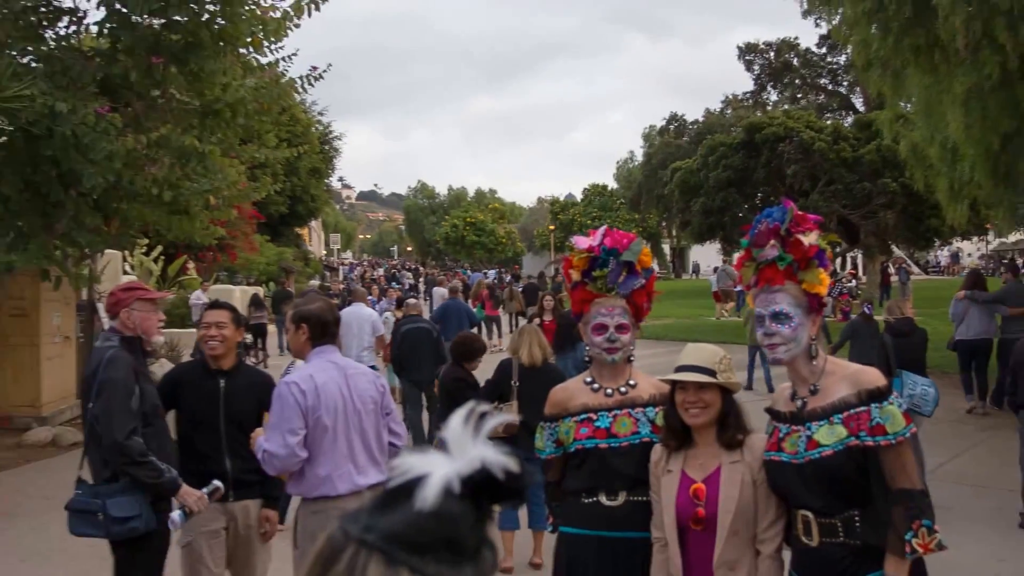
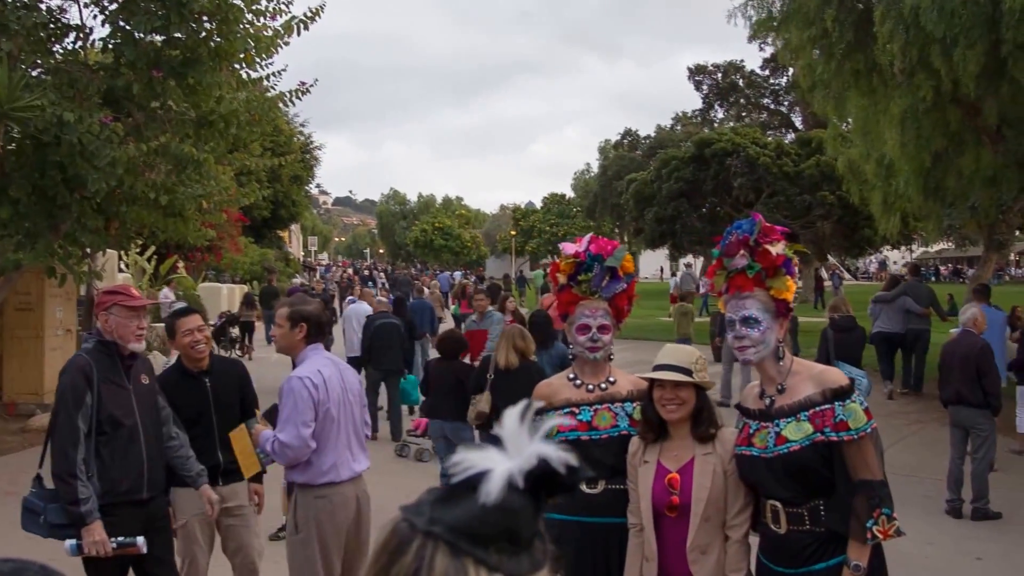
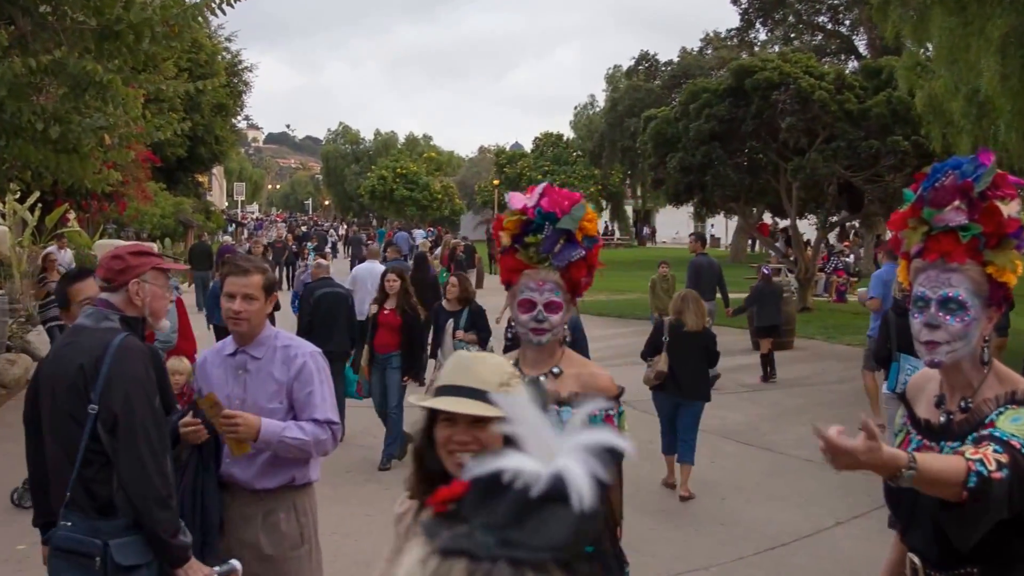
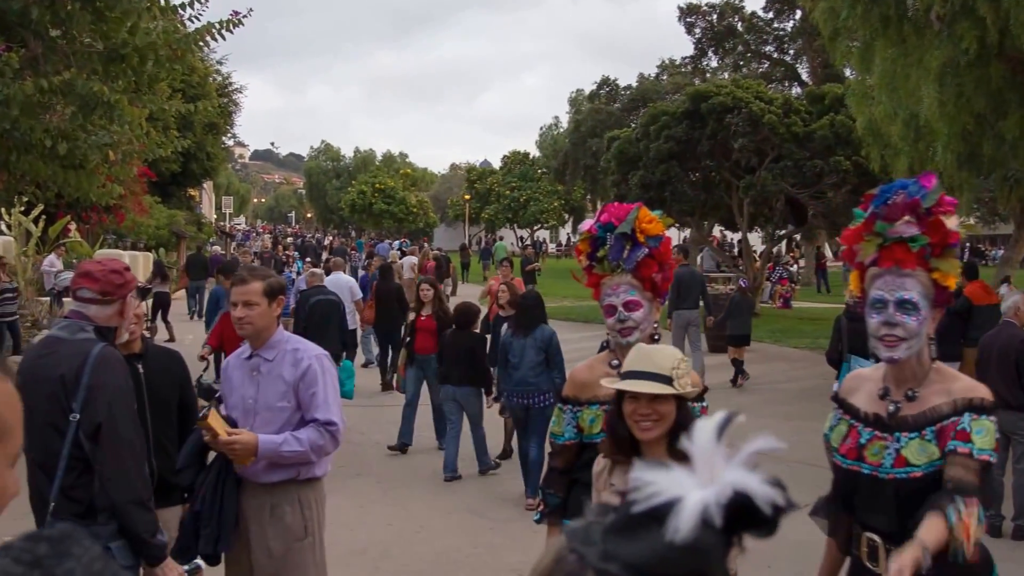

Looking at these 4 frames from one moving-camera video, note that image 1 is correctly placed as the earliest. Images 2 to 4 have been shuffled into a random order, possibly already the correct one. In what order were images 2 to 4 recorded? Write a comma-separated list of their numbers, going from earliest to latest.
2, 4, 3
